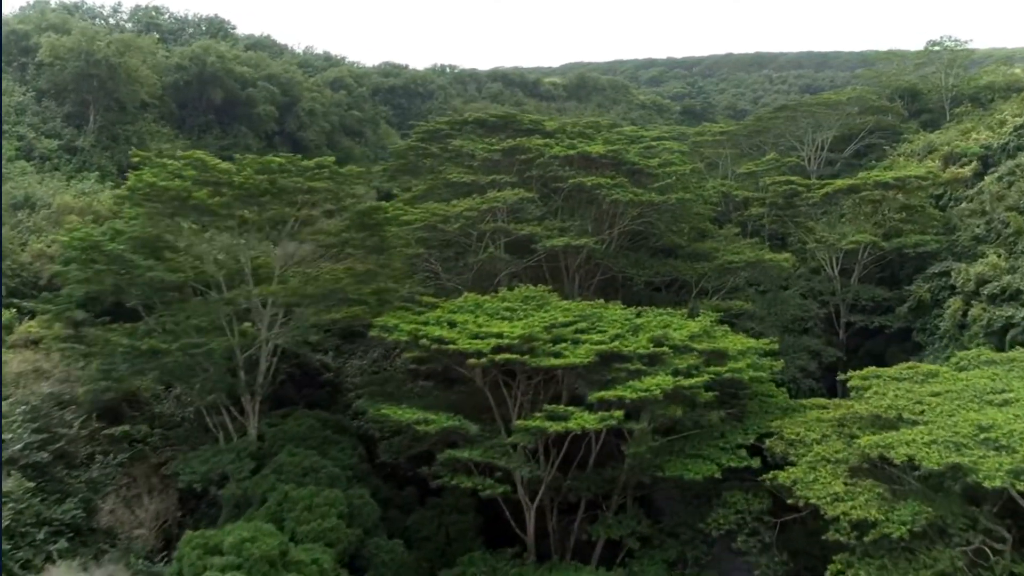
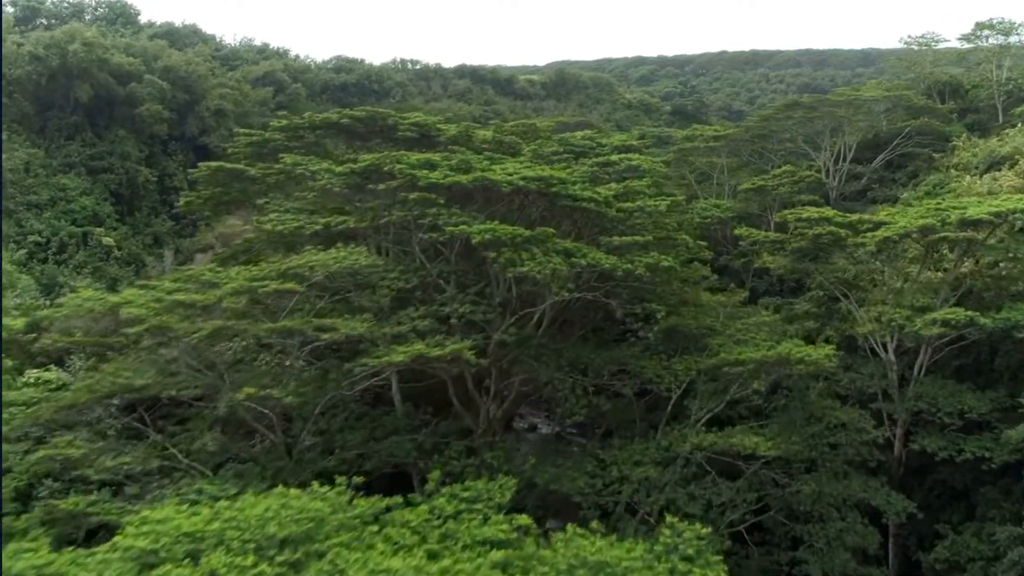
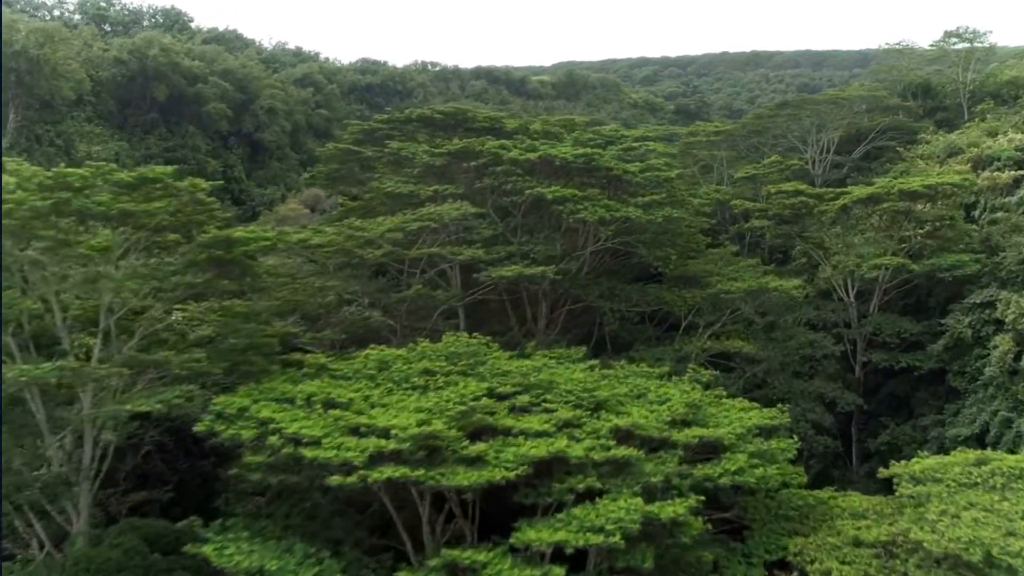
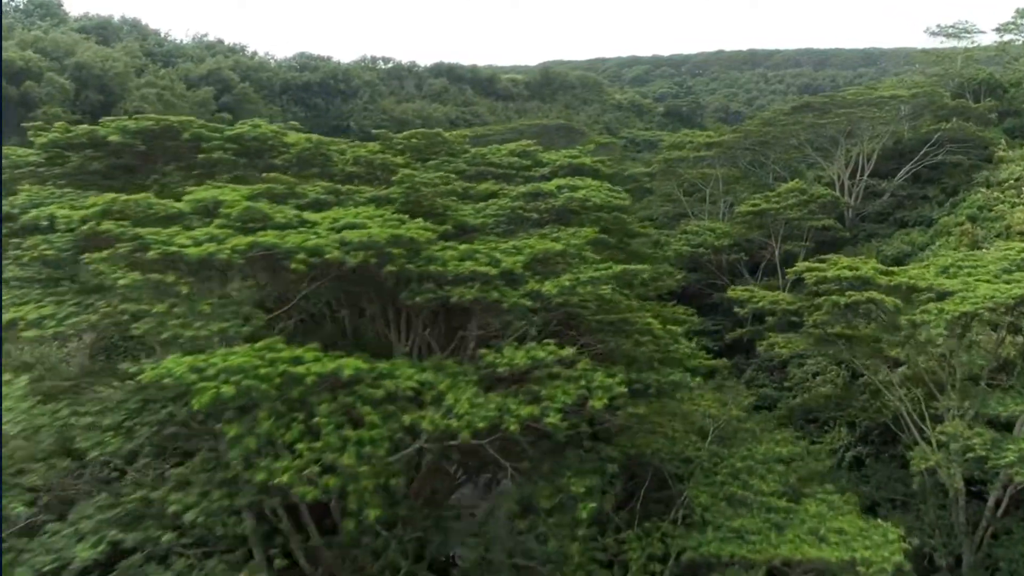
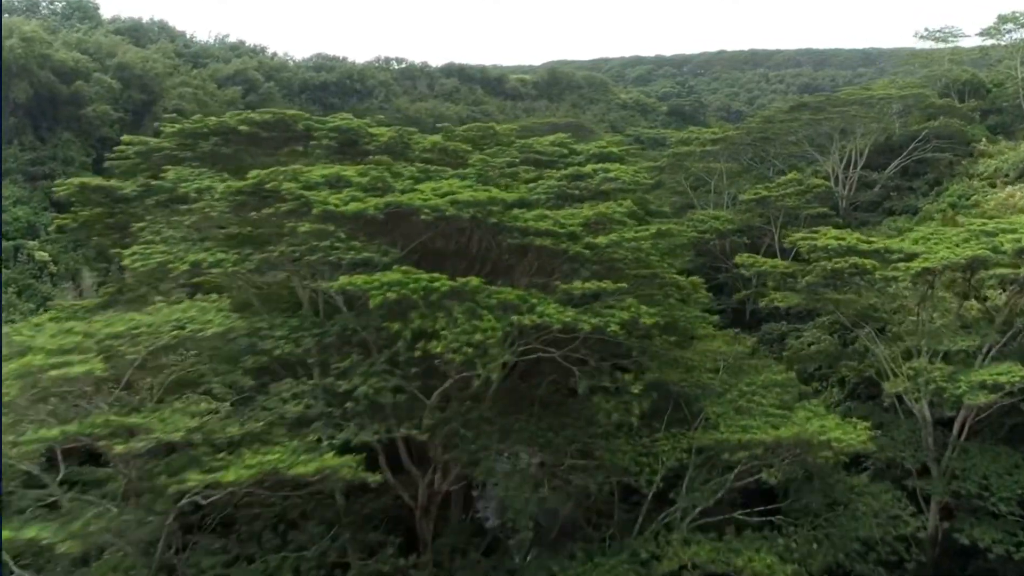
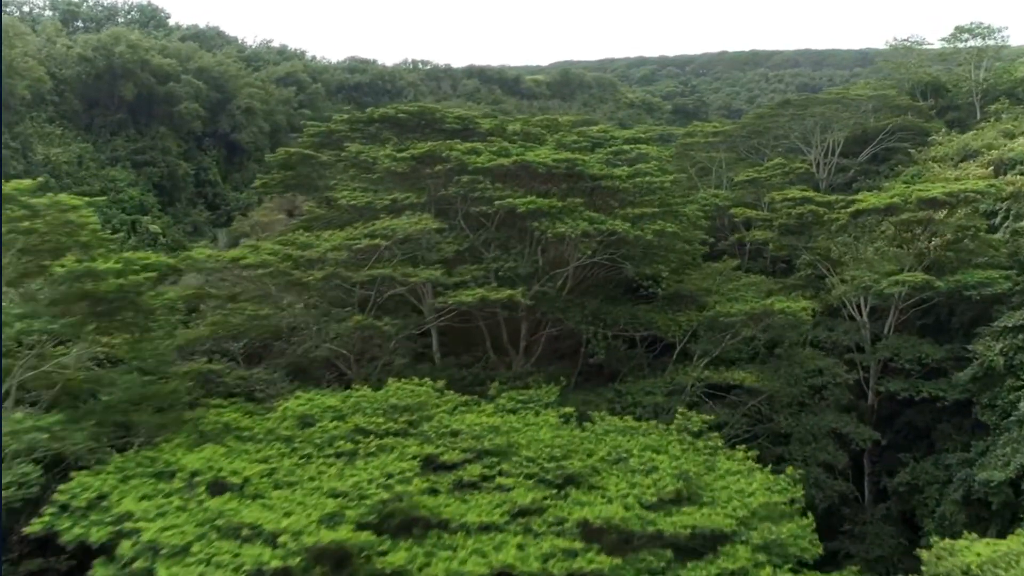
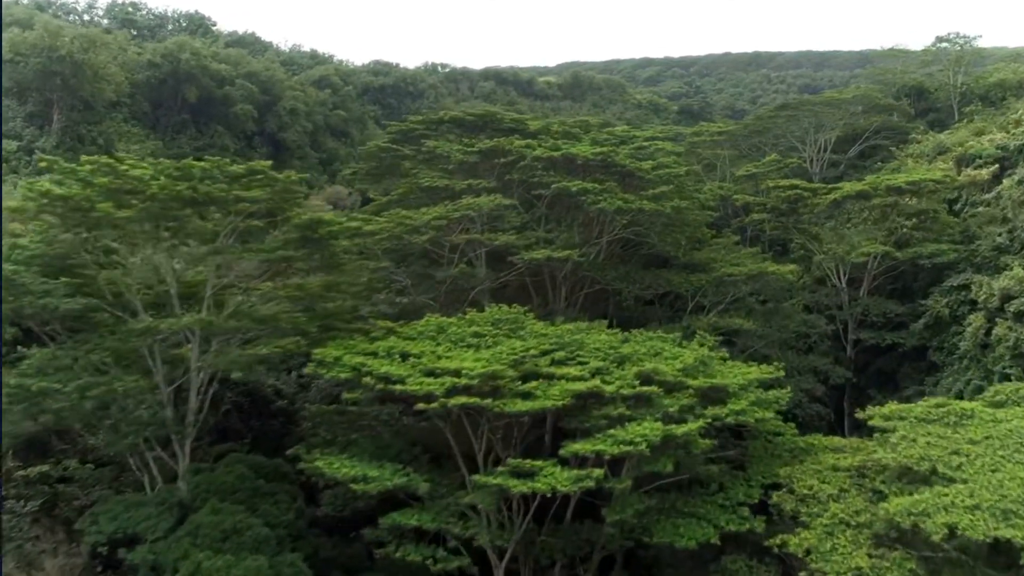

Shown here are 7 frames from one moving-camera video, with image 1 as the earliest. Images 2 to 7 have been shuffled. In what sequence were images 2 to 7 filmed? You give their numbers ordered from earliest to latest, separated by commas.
7, 3, 6, 2, 5, 4
